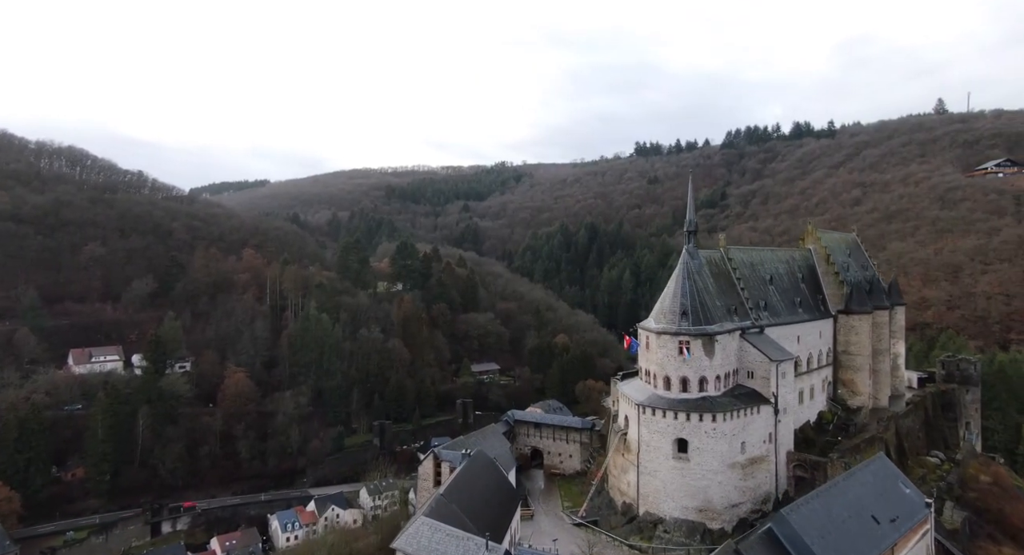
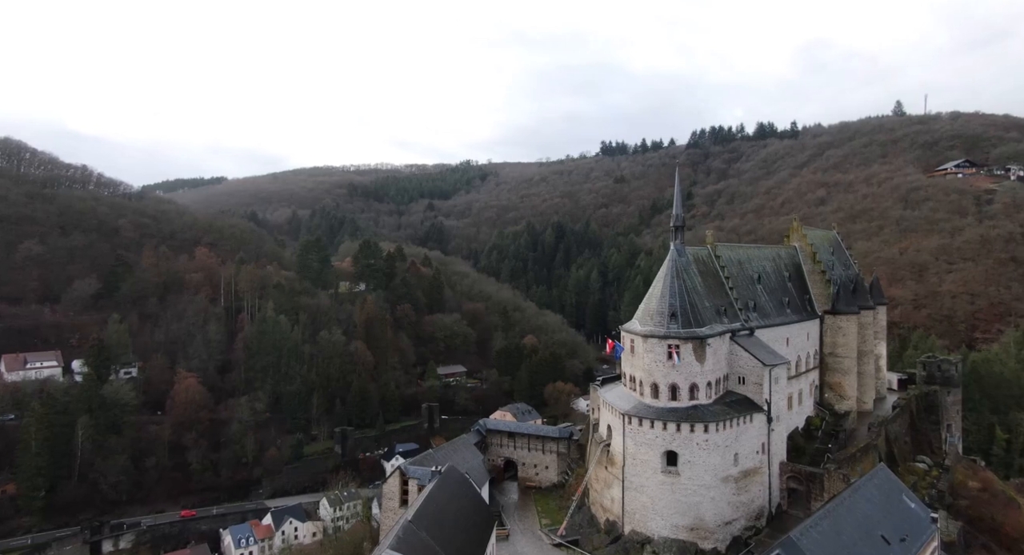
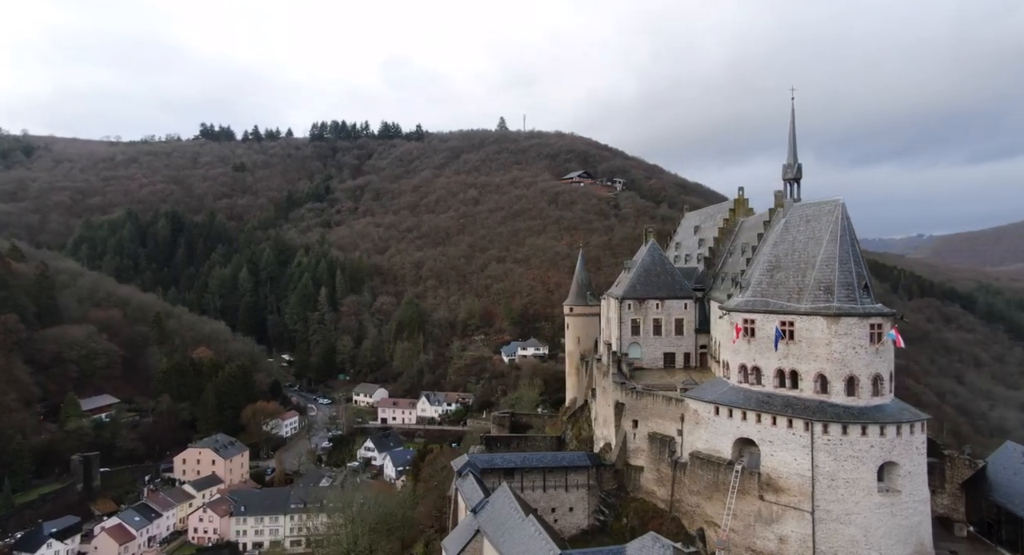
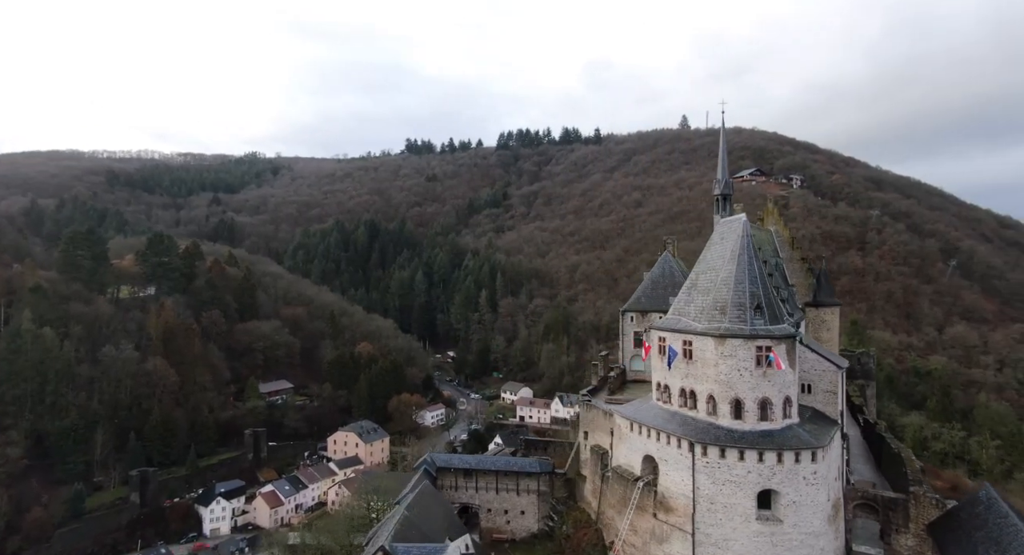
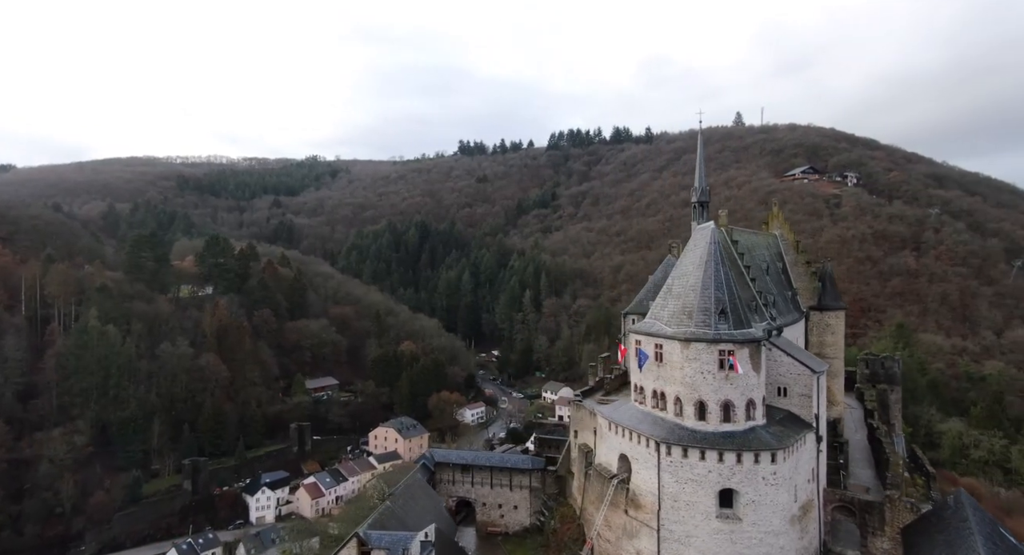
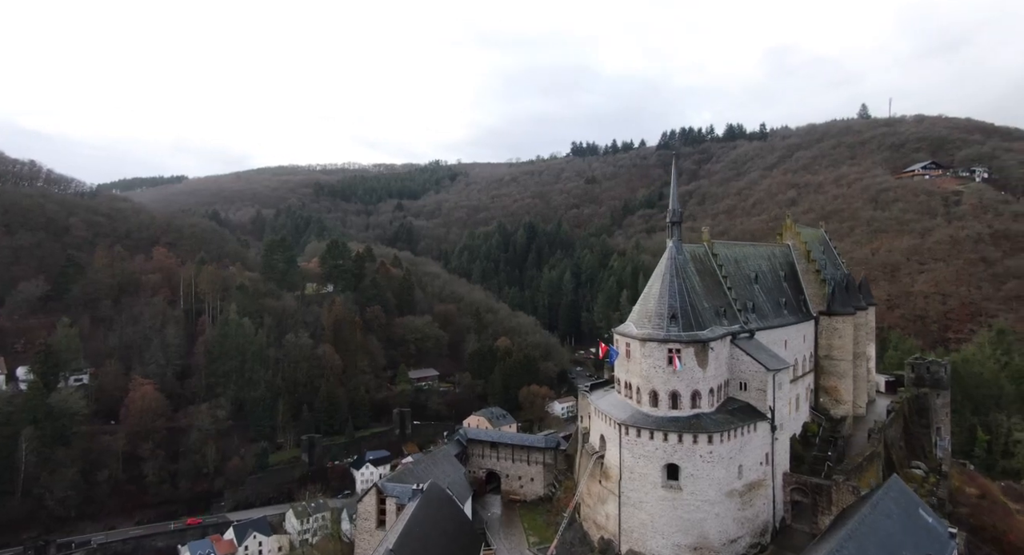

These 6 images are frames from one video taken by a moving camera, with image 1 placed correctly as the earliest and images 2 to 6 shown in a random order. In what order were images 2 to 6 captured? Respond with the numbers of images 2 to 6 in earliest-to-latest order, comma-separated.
2, 6, 5, 4, 3
